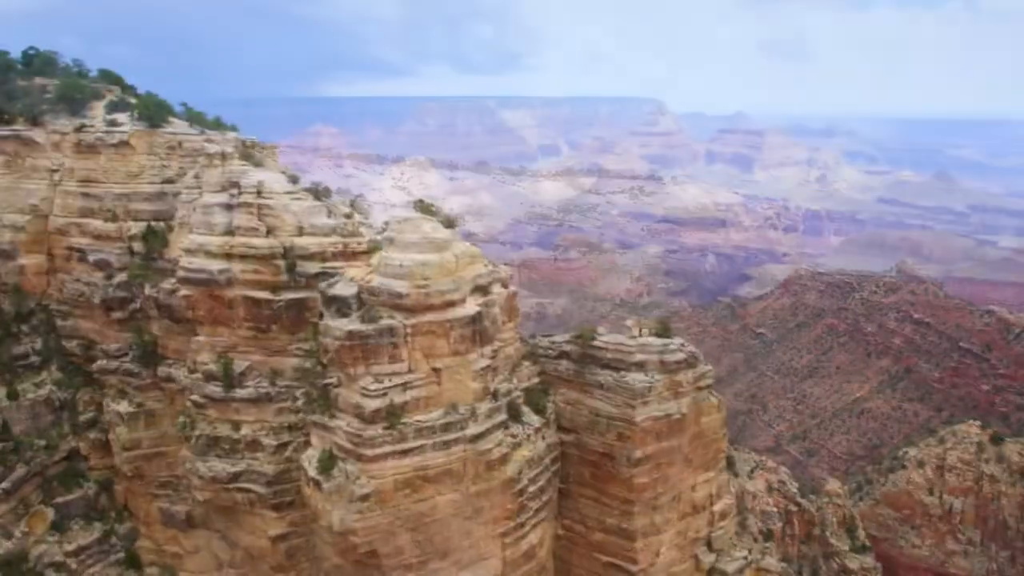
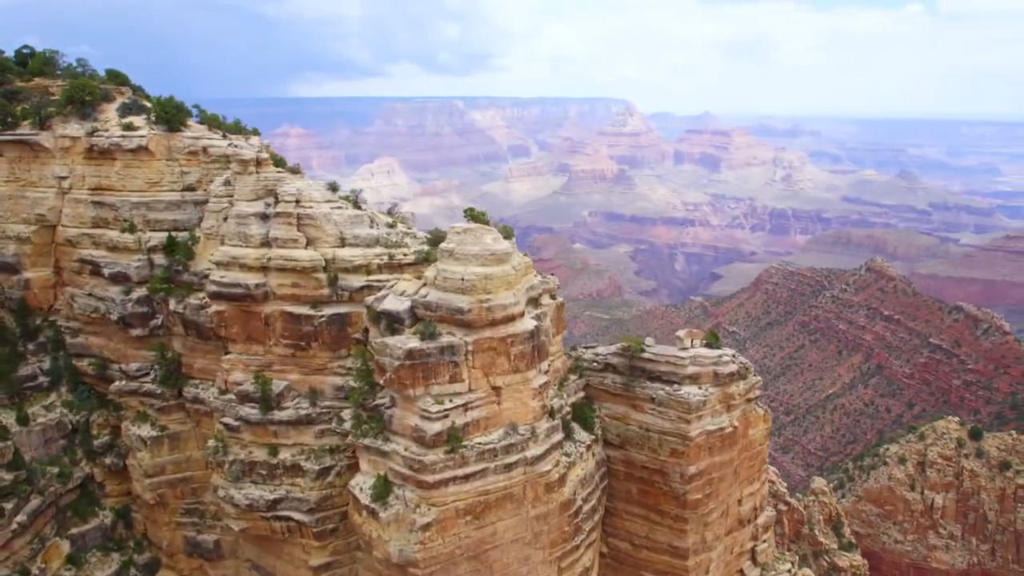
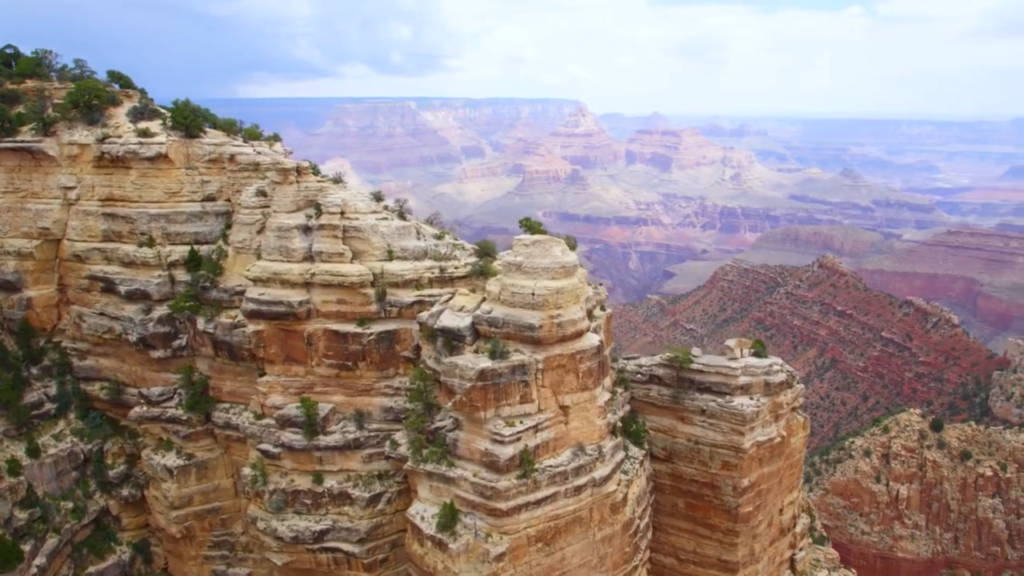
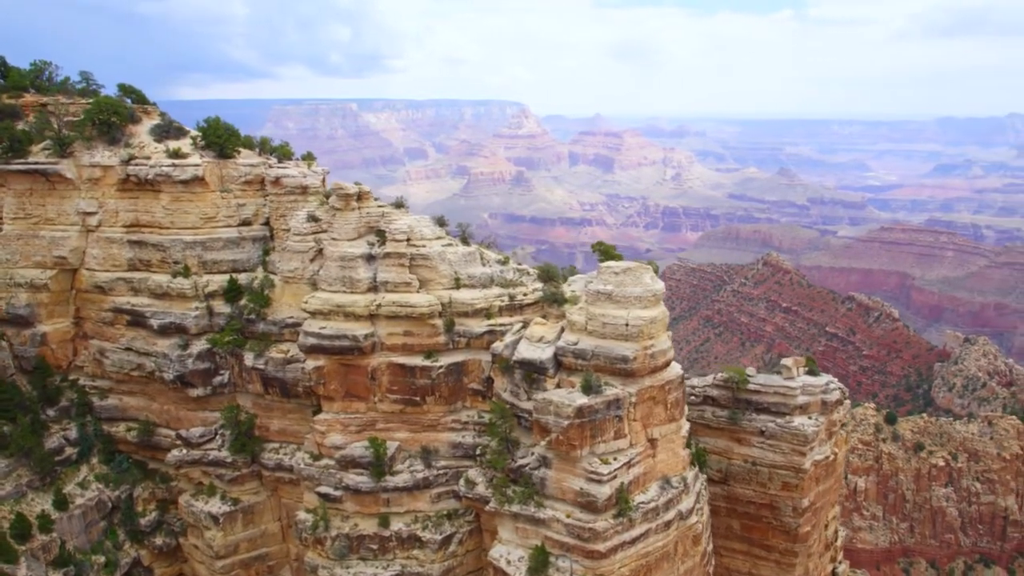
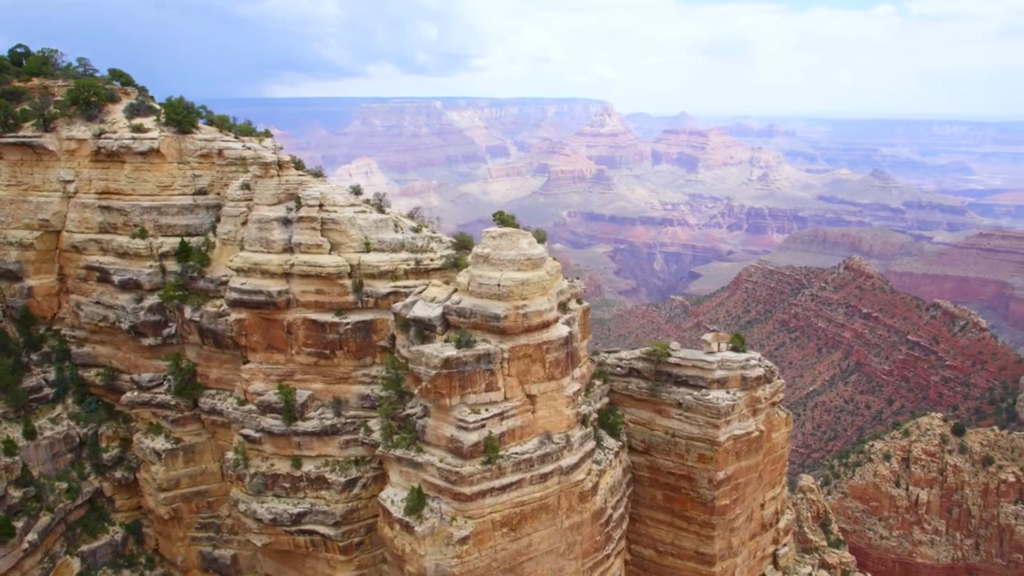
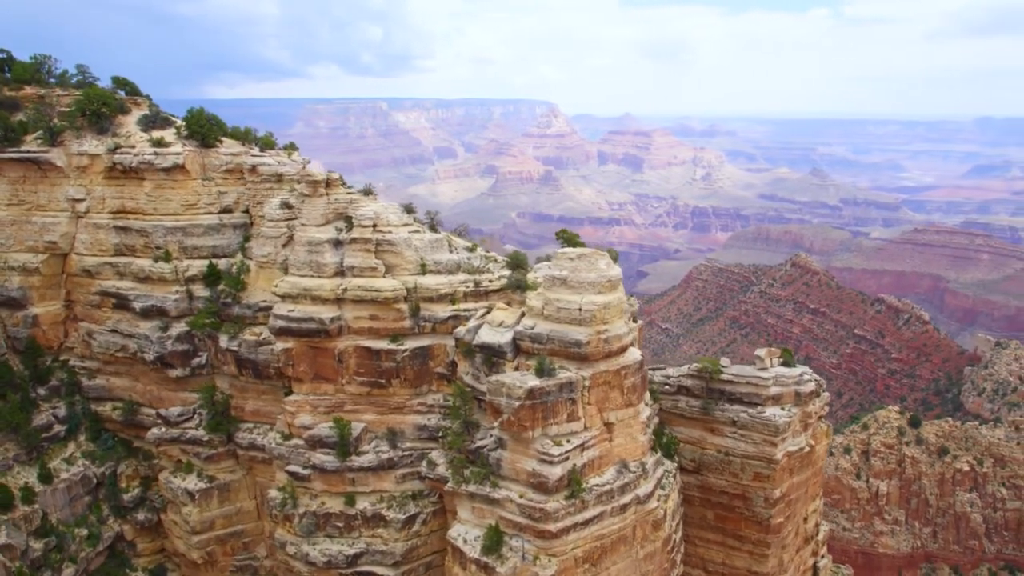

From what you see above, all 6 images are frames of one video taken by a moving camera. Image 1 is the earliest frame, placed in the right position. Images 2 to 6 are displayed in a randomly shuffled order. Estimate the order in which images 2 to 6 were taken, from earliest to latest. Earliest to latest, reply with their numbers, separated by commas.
2, 5, 3, 6, 4
